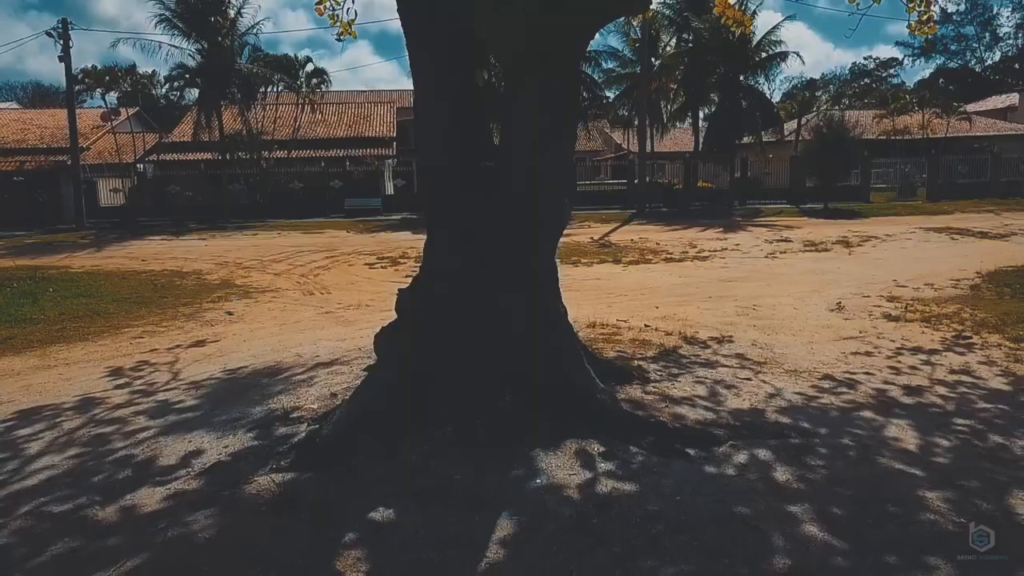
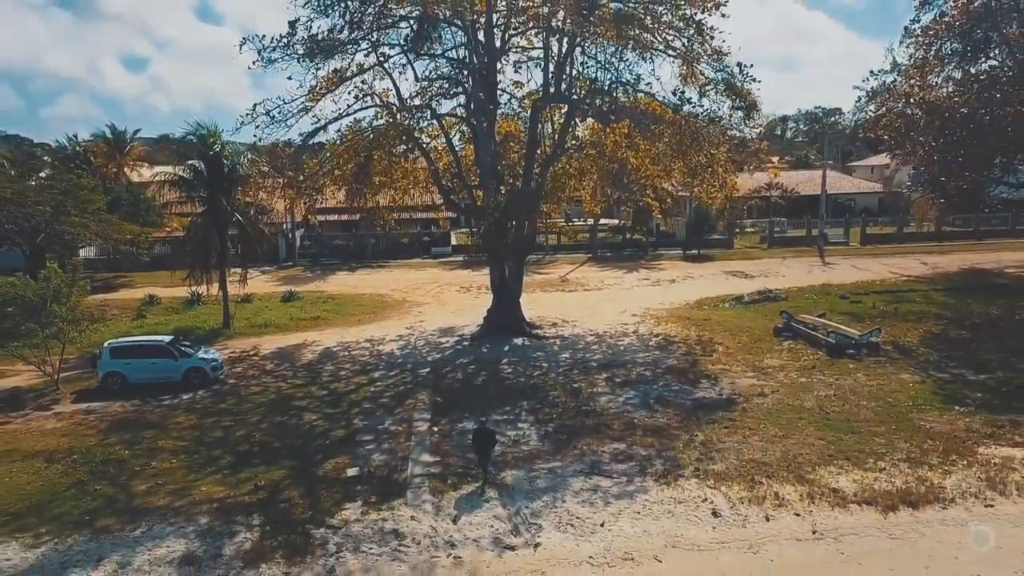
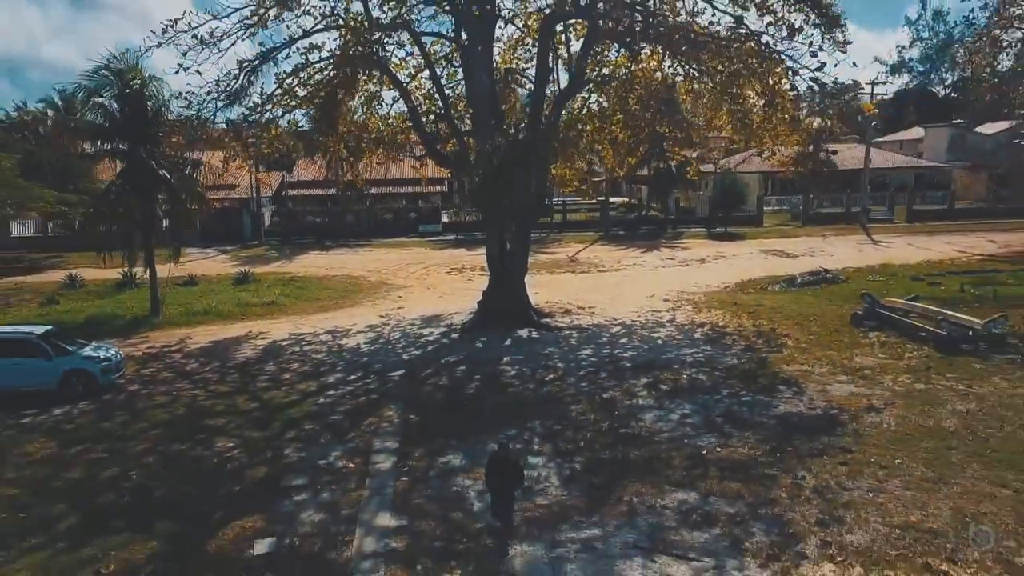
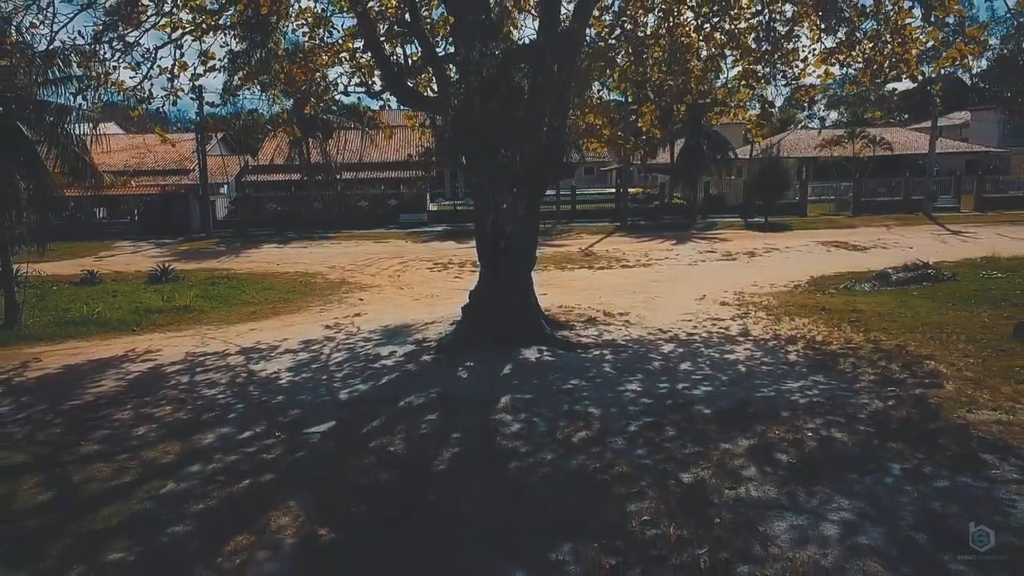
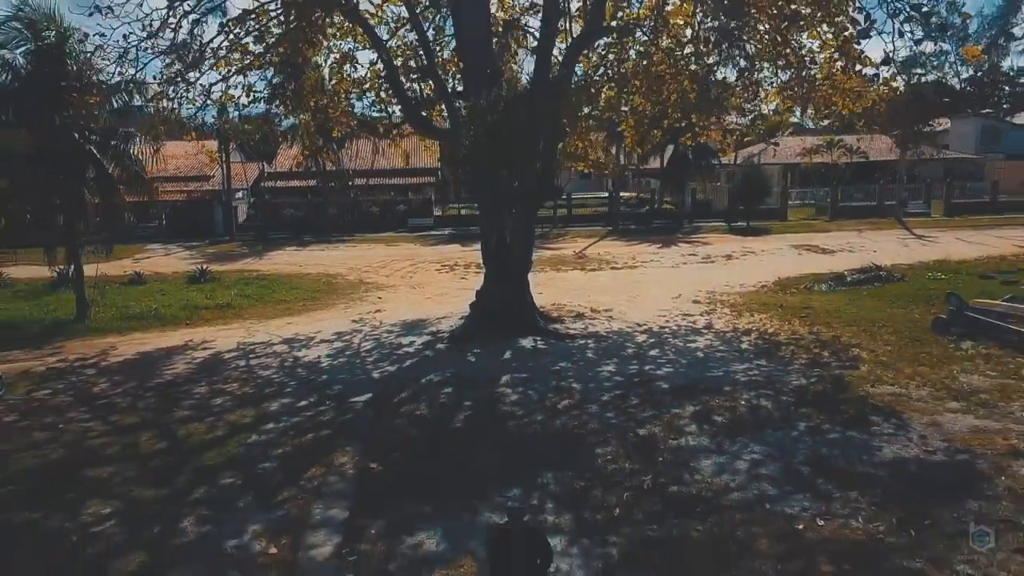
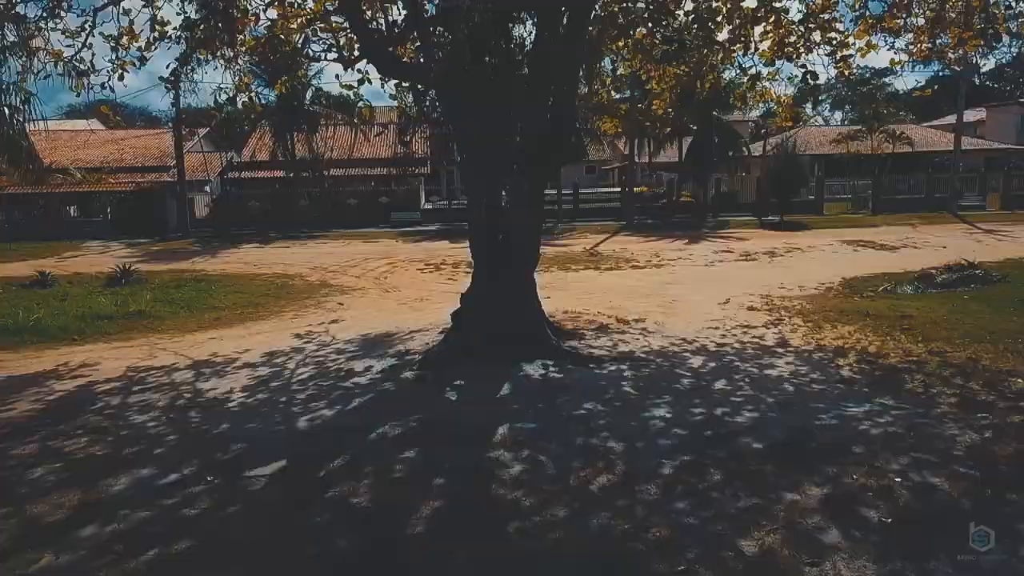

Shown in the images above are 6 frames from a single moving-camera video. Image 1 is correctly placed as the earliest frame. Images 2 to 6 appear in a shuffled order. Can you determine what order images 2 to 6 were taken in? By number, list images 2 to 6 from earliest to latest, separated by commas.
6, 4, 5, 3, 2
